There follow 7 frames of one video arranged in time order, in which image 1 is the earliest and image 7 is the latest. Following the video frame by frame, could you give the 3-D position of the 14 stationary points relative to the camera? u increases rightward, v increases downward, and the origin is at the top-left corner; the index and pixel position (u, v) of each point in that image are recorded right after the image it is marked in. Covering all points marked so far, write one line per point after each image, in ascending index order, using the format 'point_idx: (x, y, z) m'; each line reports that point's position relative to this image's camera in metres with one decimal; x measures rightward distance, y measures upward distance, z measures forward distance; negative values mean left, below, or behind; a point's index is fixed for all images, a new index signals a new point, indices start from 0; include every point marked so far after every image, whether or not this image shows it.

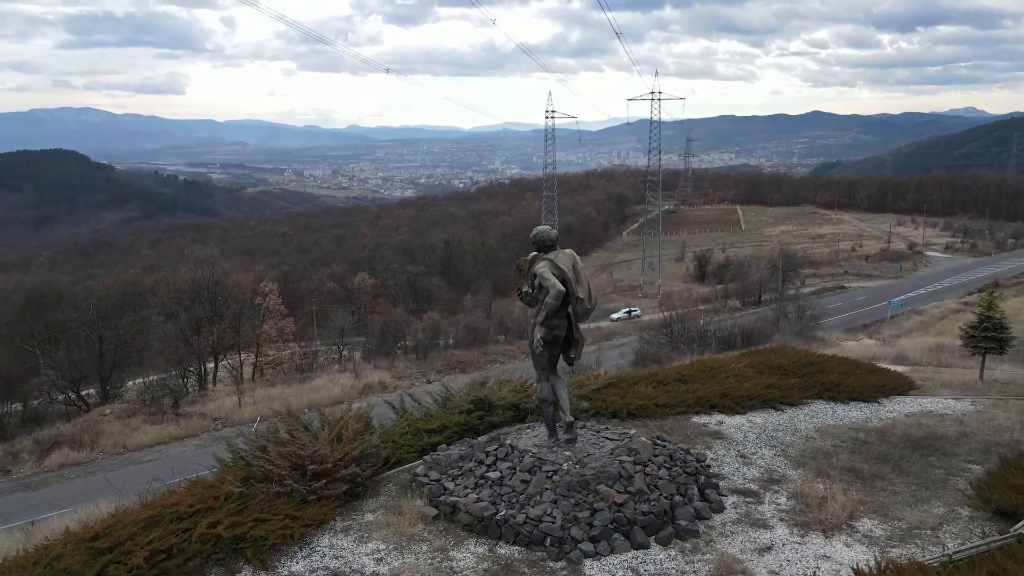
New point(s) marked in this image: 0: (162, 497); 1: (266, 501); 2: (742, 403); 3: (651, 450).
0: (-3.6, -2.1, +7.5) m
1: (-2.5, -2.1, +7.2) m
2: (+3.4, -1.7, +10.5) m
3: (+1.5, -1.7, +7.6) m
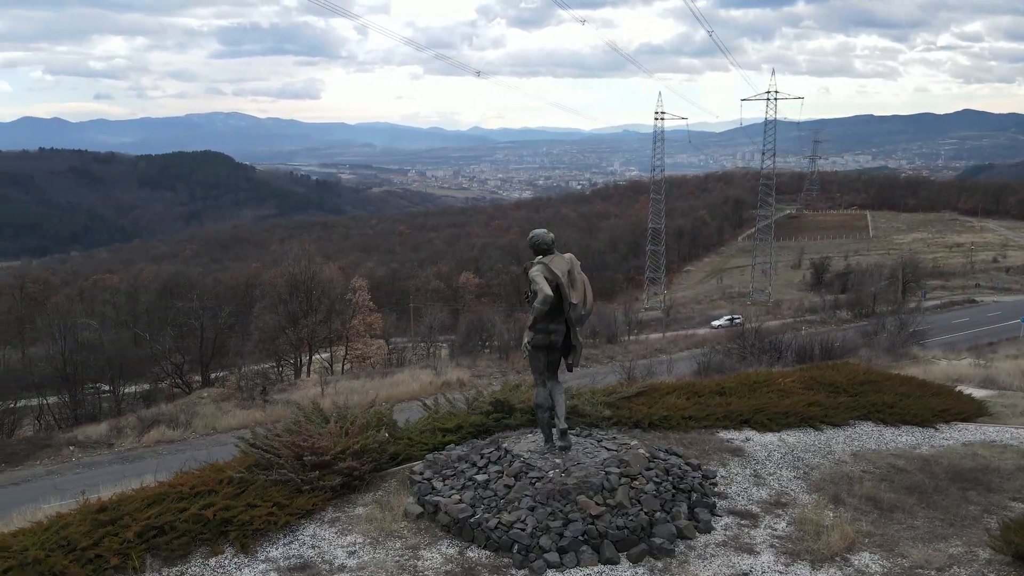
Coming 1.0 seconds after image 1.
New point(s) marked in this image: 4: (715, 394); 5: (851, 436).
0: (-3.7, -2.0, +8.0) m
1: (-2.6, -2.1, +7.5) m
2: (+3.6, -1.8, +9.9) m
3: (+1.3, -1.8, +7.4) m
4: (+3.1, -1.6, +10.9) m
5: (+4.5, -2.0, +9.6) m
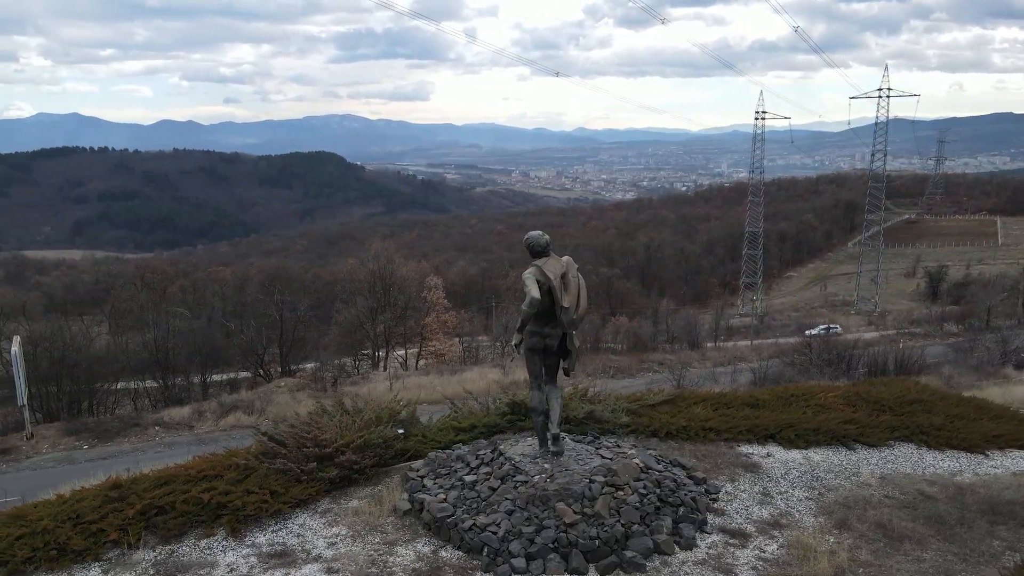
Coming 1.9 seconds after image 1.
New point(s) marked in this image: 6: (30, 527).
0: (-3.7, -2.0, +8.4) m
1: (-2.7, -2.0, +7.8) m
2: (+3.8, -1.9, +9.4) m
3: (+1.2, -1.8, +7.1) m
4: (+3.4, -1.7, +10.5) m
5: (+4.6, -2.1, +8.9) m
6: (-4.6, -2.3, +6.8) m
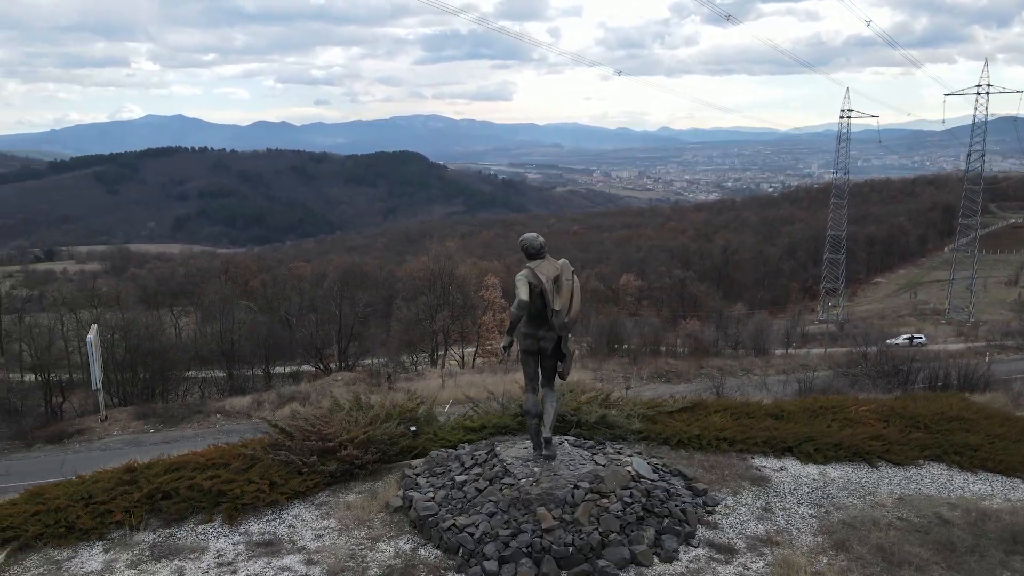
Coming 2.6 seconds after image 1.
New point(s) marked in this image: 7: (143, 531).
0: (-3.7, -1.9, +8.8) m
1: (-2.7, -2.0, +8.1) m
2: (+3.9, -2.0, +8.9) m
3: (+1.1, -1.9, +7.0) m
4: (+3.6, -1.8, +10.1) m
5: (+4.7, -2.2, +8.4) m
6: (-4.7, -2.2, +7.3) m
7: (-3.6, -2.4, +7.1) m
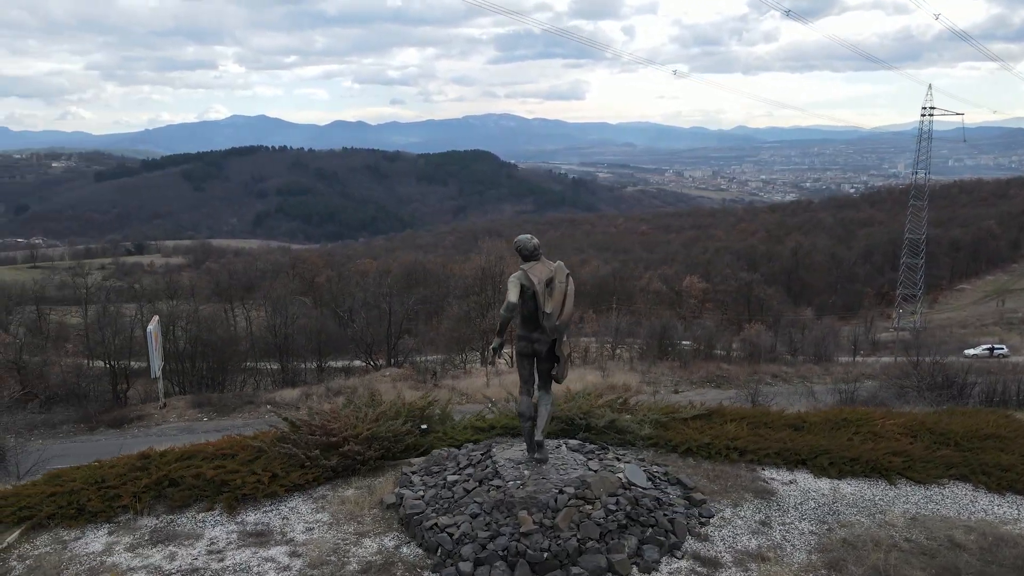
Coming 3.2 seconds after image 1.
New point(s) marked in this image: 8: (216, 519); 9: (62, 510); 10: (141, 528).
0: (-3.6, -1.9, +9.1) m
1: (-2.8, -2.0, +8.3) m
2: (+3.9, -2.1, +8.6) m
3: (+0.9, -1.9, +6.9) m
4: (+3.7, -1.9, +9.7) m
5: (+4.6, -2.3, +8.0) m
6: (-4.8, -2.1, +7.7) m
7: (-3.8, -2.3, +7.4) m
8: (-3.0, -2.4, +7.3) m
9: (-4.6, -2.3, +7.4) m
10: (-3.7, -2.4, +7.2) m
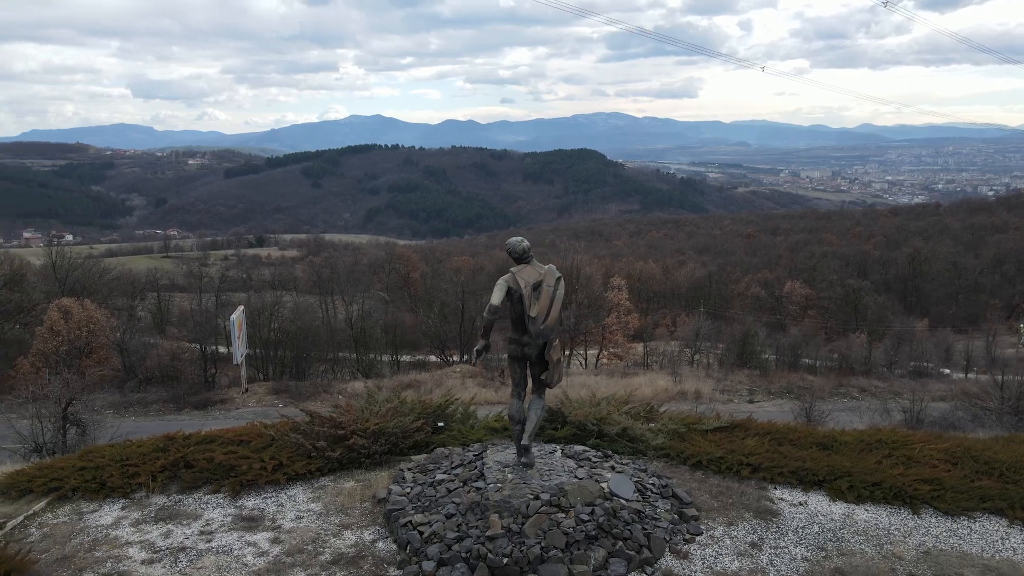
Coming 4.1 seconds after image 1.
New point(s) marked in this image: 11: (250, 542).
0: (-3.5, -1.8, +9.5) m
1: (-2.8, -1.9, +8.6) m
2: (+3.9, -2.2, +8.0) m
3: (+0.7, -2.0, +6.8) m
4: (+3.9, -2.0, +9.2) m
5: (+4.5, -2.5, +7.4) m
6: (-4.9, -2.0, +8.3) m
7: (-3.9, -2.3, +7.9) m
8: (-3.2, -2.3, +7.7) m
9: (-4.7, -2.2, +8.0) m
10: (-3.8, -2.3, +7.7) m
11: (-2.5, -2.4, +6.8) m
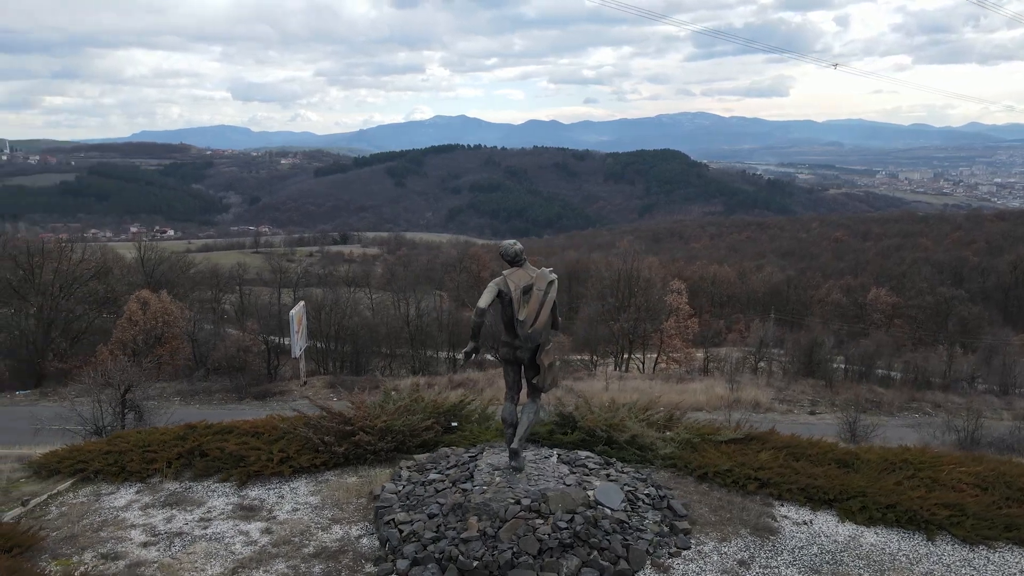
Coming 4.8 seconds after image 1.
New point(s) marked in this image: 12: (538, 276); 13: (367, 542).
0: (-3.4, -1.8, +9.9) m
1: (-2.7, -1.9, +8.9) m
2: (+3.8, -2.4, +7.6) m
3: (+0.6, -2.0, +6.7) m
4: (+3.9, -2.1, +8.8) m
5: (+4.4, -2.6, +6.9) m
6: (-4.9, -1.9, +8.8) m
7: (-3.9, -2.2, +8.3) m
8: (-3.2, -2.3, +8.1) m
9: (-4.7, -2.1, +8.4) m
10: (-3.9, -2.3, +8.1) m
11: (-2.6, -2.4, +7.1) m
12: (+0.3, +0.1, +7.1) m
13: (-1.4, -2.4, +6.9) m
